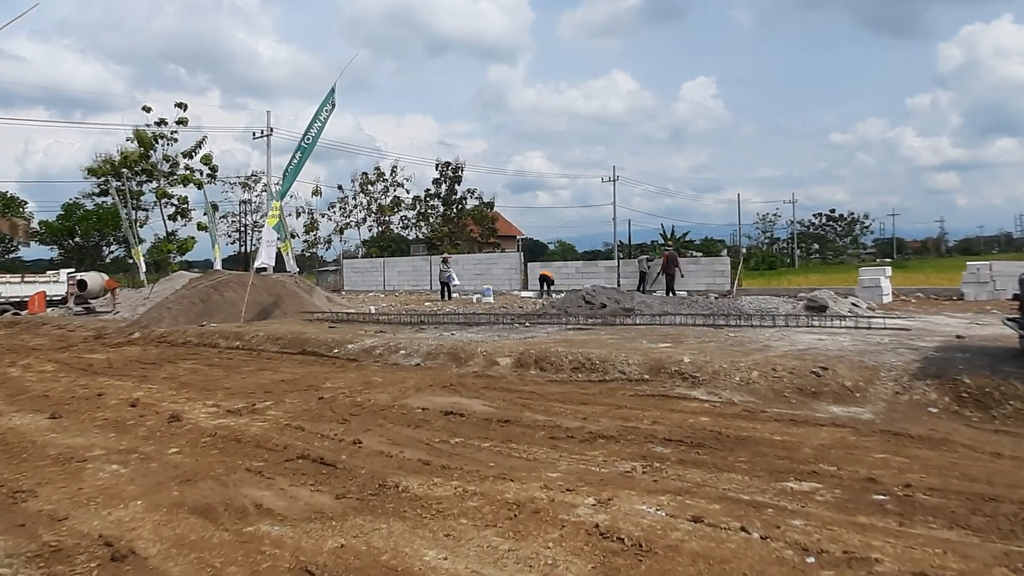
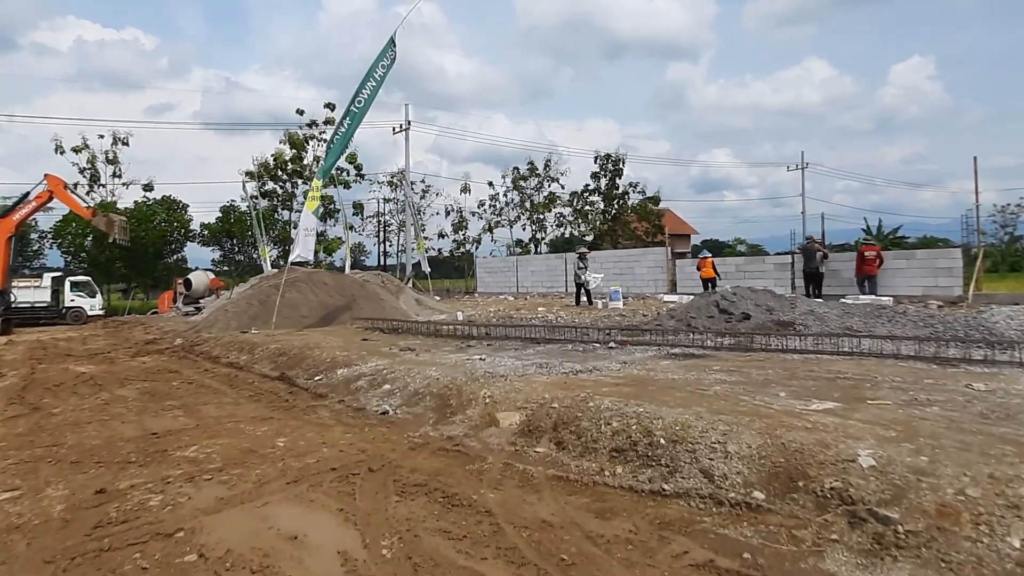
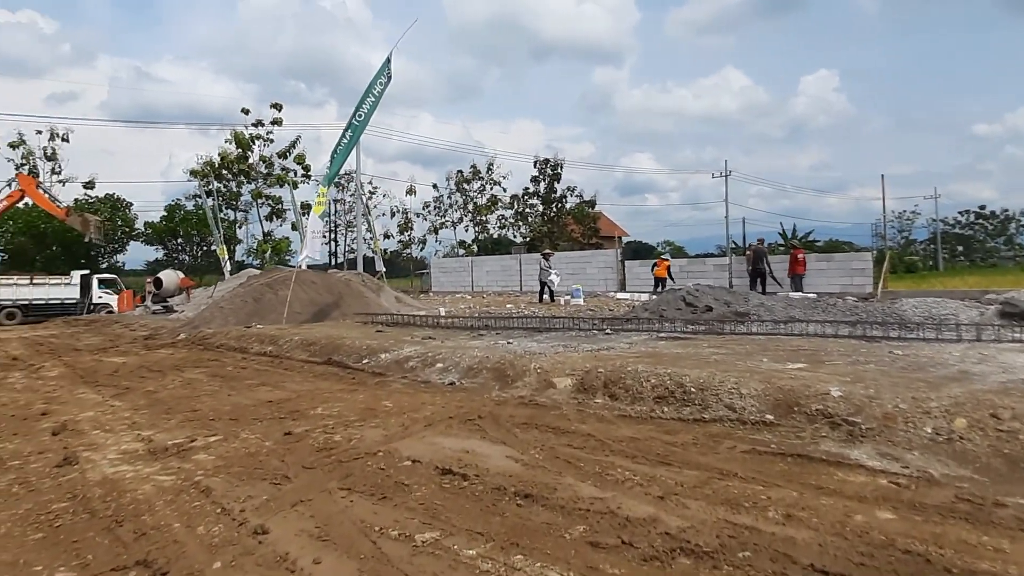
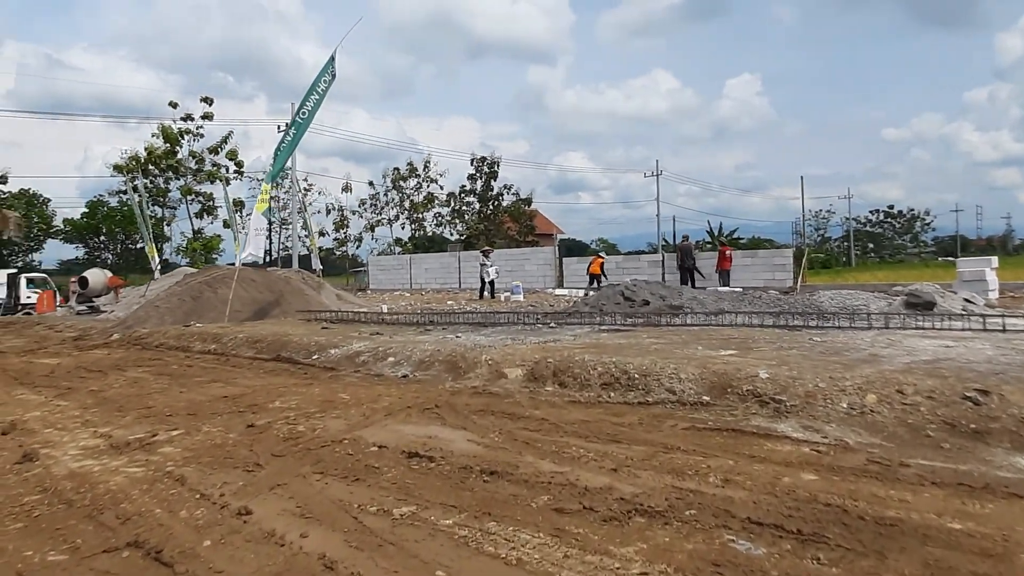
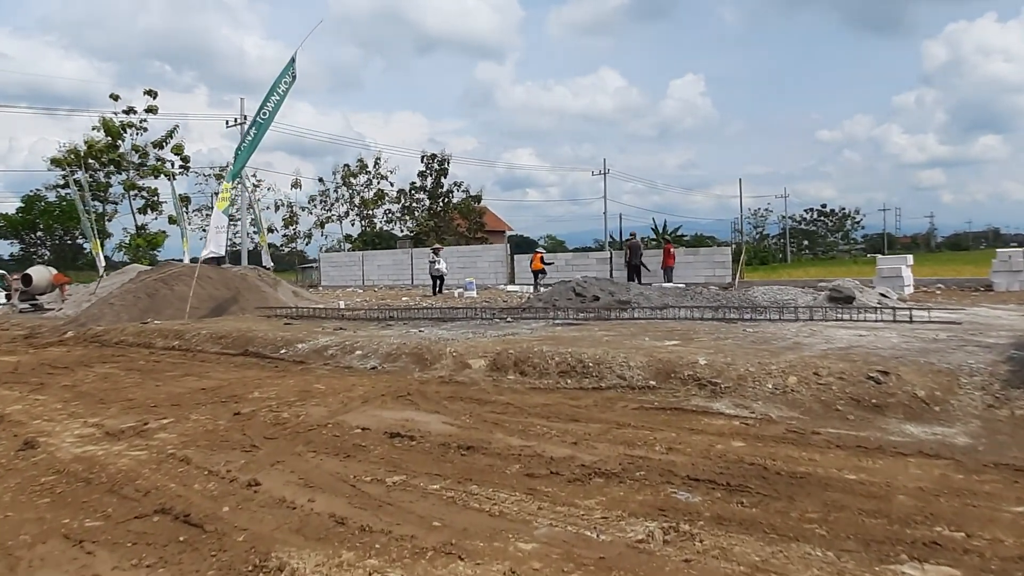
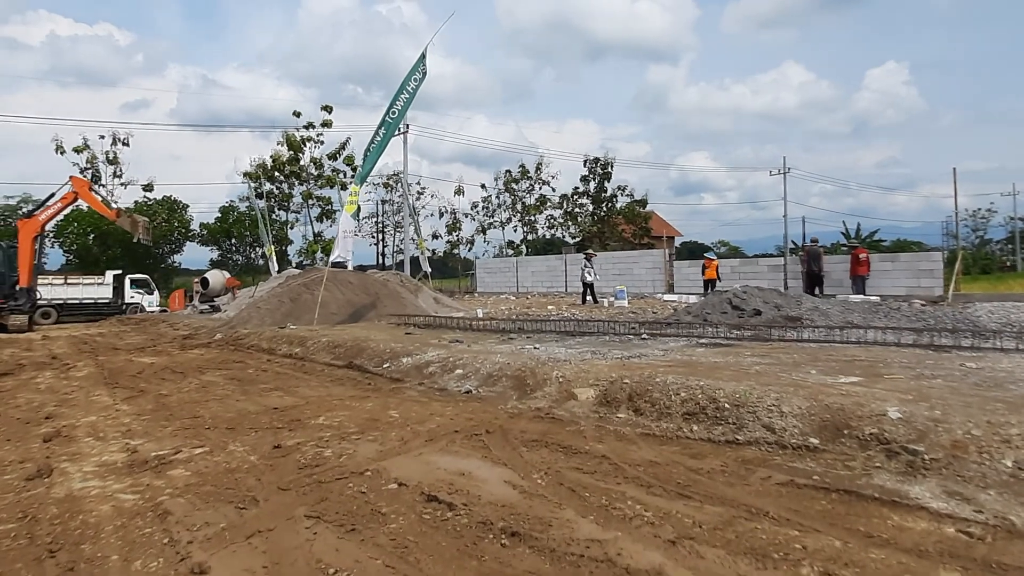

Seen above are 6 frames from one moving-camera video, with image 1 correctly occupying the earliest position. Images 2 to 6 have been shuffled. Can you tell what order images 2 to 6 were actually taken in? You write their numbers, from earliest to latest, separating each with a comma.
5, 4, 3, 6, 2
